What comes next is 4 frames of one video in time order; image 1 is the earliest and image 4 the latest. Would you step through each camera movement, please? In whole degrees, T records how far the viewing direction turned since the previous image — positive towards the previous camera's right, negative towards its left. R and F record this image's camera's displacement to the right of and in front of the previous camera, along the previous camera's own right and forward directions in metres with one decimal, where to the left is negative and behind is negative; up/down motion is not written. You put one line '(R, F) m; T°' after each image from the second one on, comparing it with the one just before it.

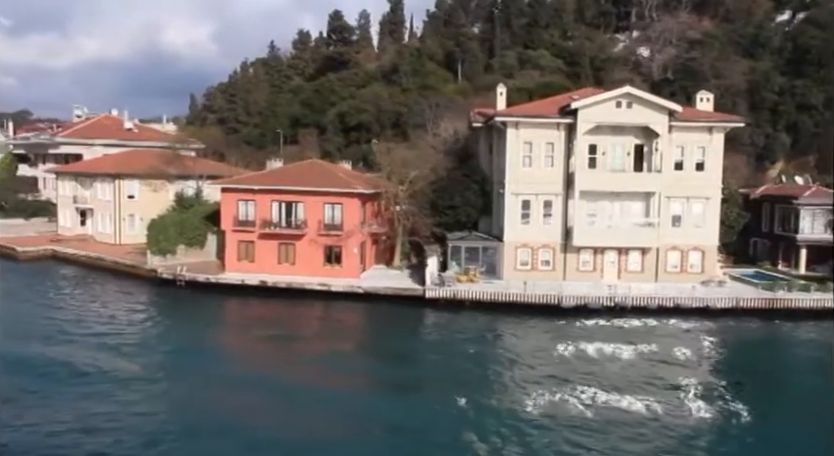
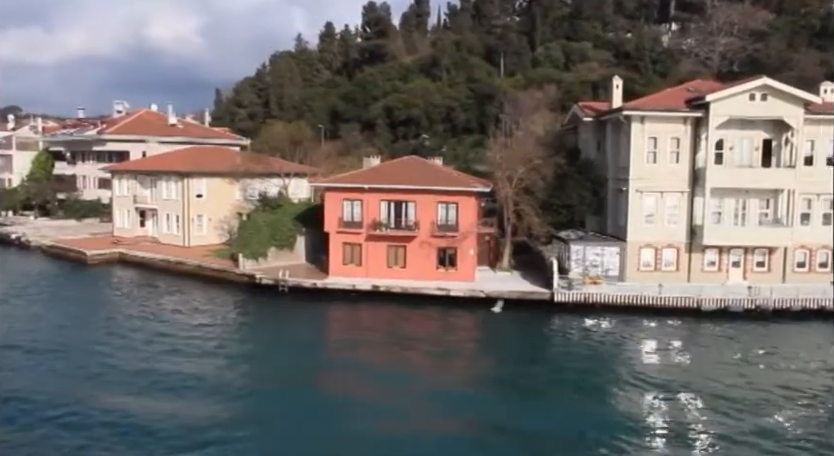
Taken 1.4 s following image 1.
(-5.7, +1.9) m; +1°
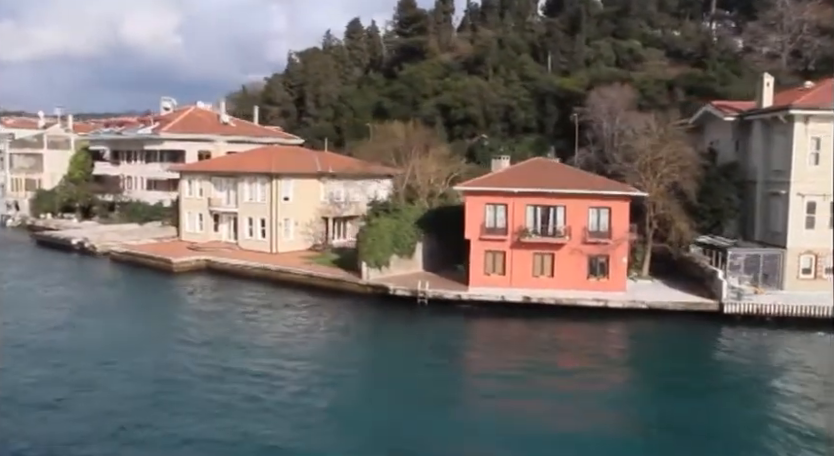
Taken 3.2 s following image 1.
(-7.2, +2.4) m; +2°
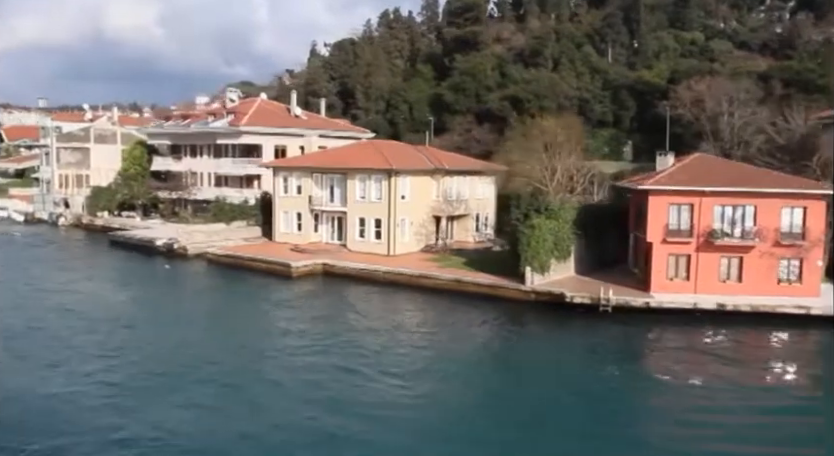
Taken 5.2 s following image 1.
(-7.7, +2.7) m; +2°
